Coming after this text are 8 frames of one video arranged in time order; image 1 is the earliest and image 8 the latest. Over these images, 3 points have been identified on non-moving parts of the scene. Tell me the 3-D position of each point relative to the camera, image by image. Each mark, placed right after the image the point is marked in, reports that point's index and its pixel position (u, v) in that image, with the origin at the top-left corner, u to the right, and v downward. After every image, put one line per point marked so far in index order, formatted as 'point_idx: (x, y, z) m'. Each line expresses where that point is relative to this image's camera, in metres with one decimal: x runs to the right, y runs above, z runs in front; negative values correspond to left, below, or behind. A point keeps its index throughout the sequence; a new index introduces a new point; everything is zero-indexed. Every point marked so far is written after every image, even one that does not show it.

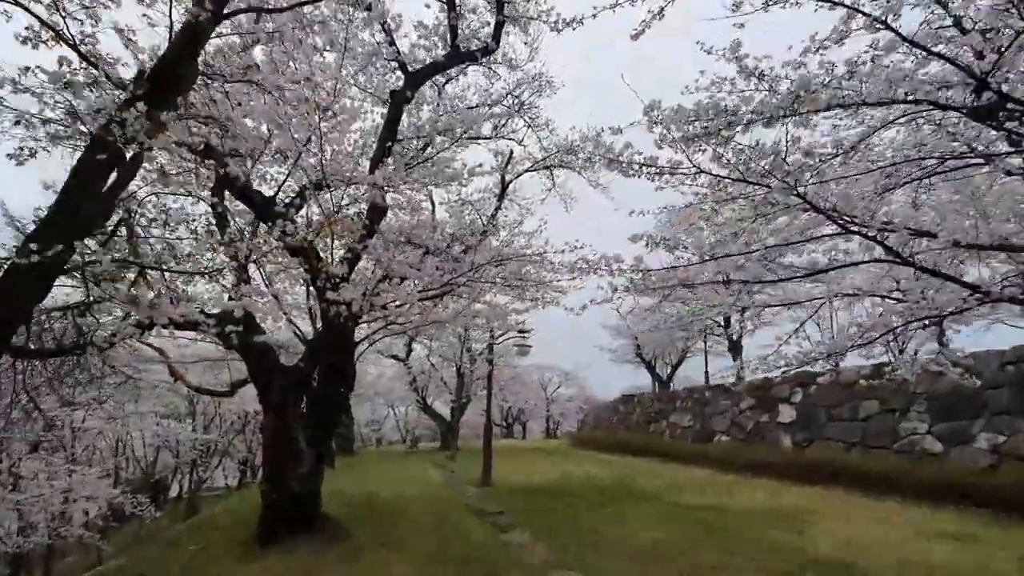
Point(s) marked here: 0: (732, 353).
0: (+7.4, -2.2, +16.9) m
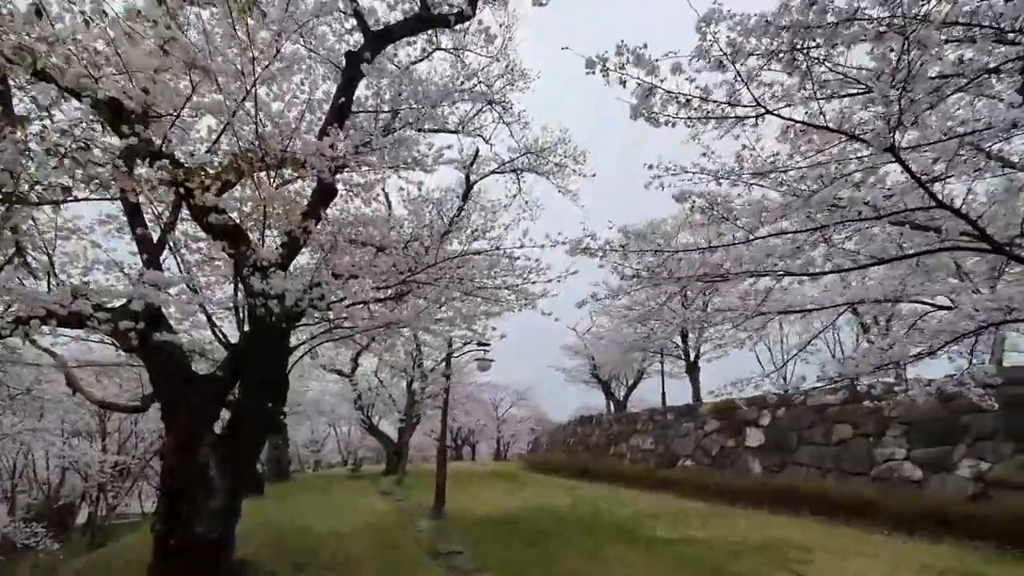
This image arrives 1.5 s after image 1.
0: (+5.9, -2.9, +16.7) m
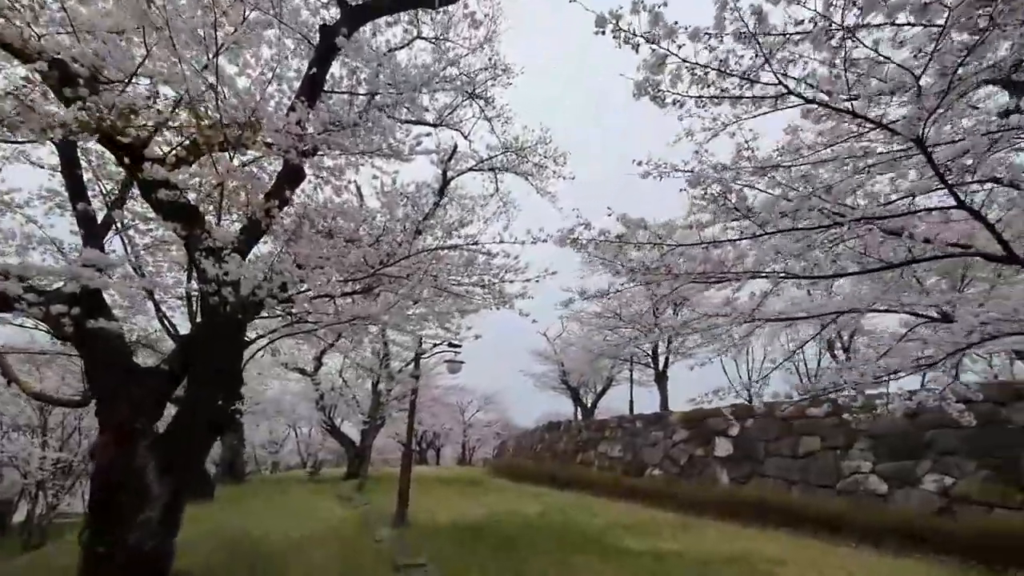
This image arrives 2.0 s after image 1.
0: (+4.9, -3.2, +16.8) m
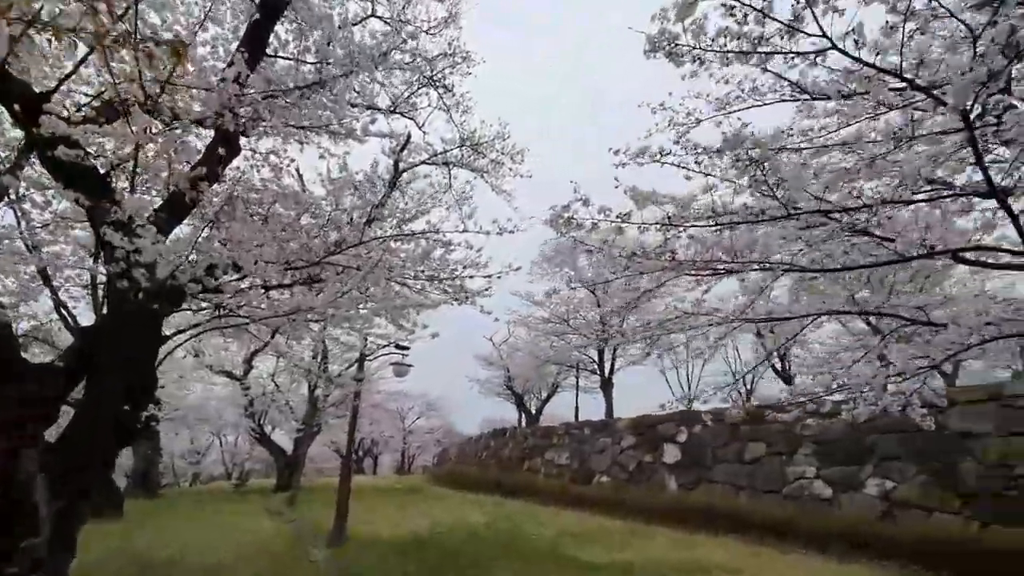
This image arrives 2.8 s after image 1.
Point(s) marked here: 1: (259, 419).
0: (+3.1, -3.4, +16.8) m
1: (-7.4, -3.9, +14.8) m
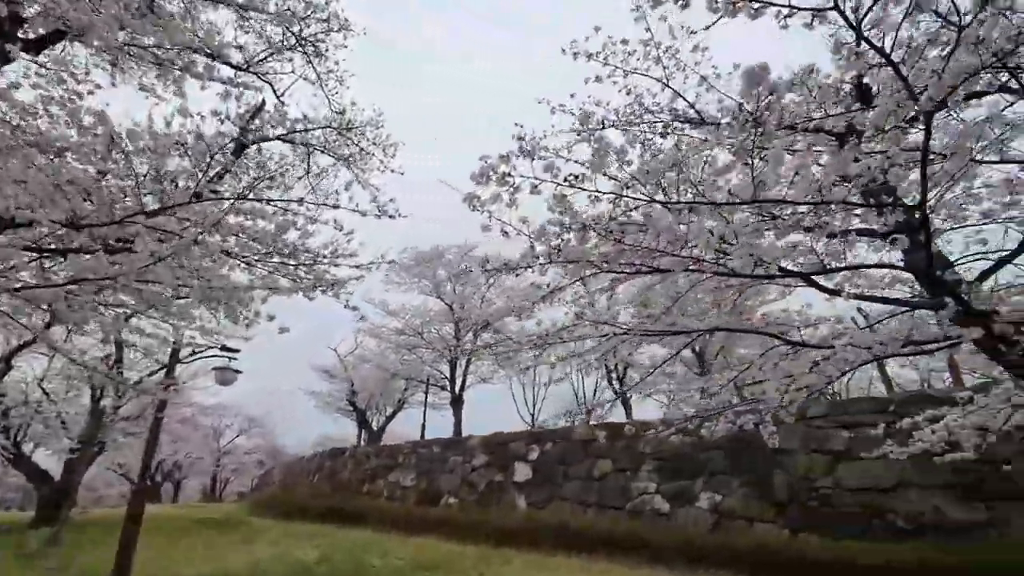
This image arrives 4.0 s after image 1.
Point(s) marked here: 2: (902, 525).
0: (-1.9, -3.9, +16.4) m
1: (-11.4, -3.4, +11.5) m
2: (+4.0, -2.5, +5.2) m
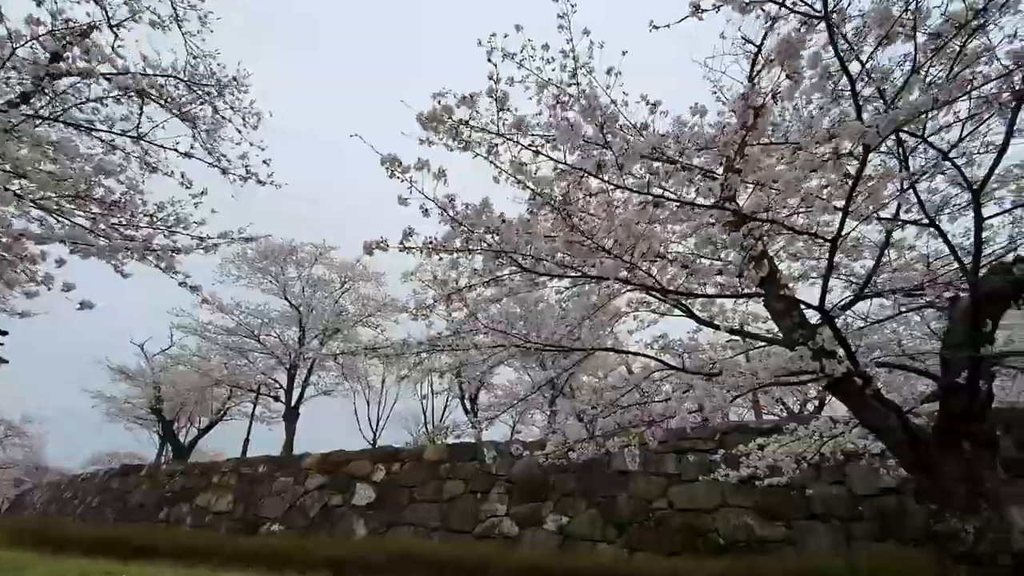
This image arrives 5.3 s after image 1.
0: (-6.6, -3.9, +14.8) m
1: (-14.1, -2.2, +7.4) m
2: (+2.4, -2.9, +5.8) m
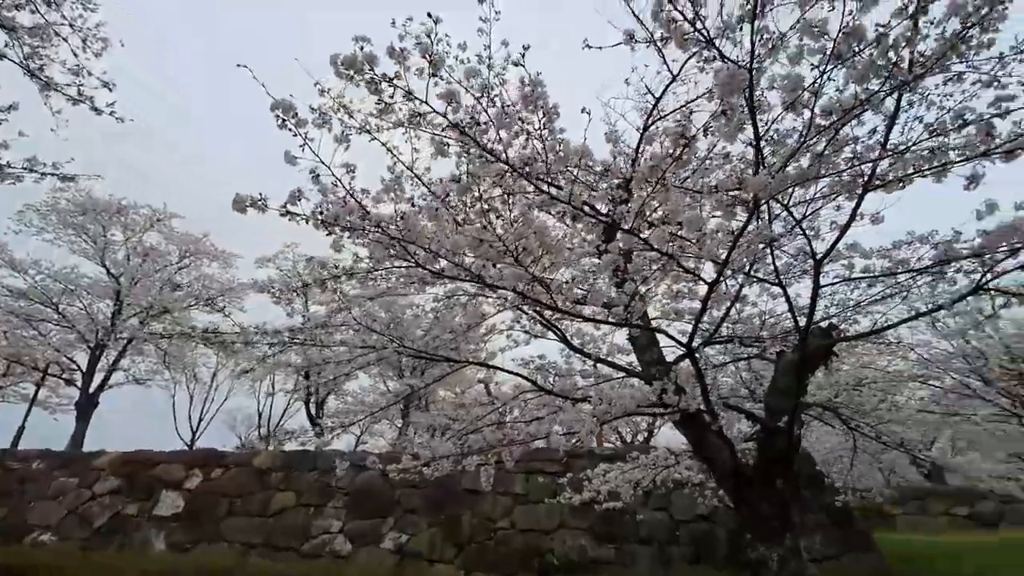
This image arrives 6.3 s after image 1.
0: (-10.5, -3.0, +12.3) m
1: (-15.6, -0.2, +3.4) m
2: (+0.5, -3.2, +5.9) m
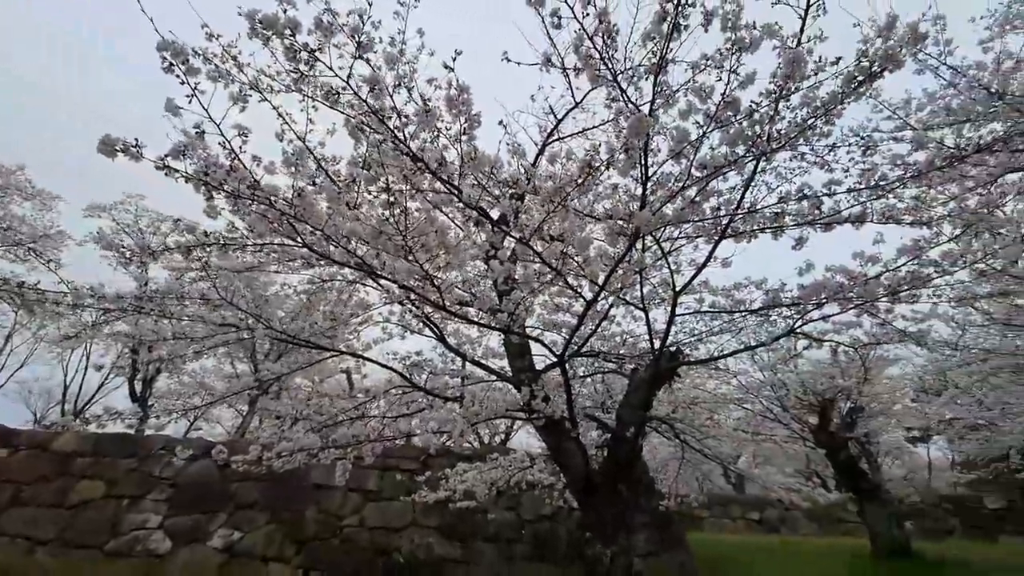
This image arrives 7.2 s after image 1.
0: (-13.4, -1.4, +9.4) m
1: (-15.8, +1.8, -0.5) m
2: (-1.3, -3.2, +5.9) m
